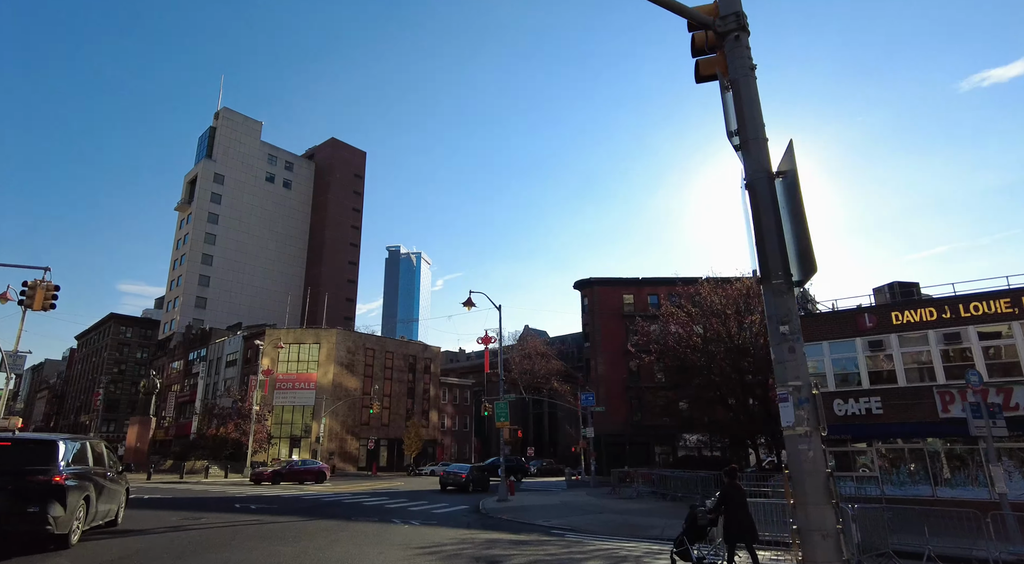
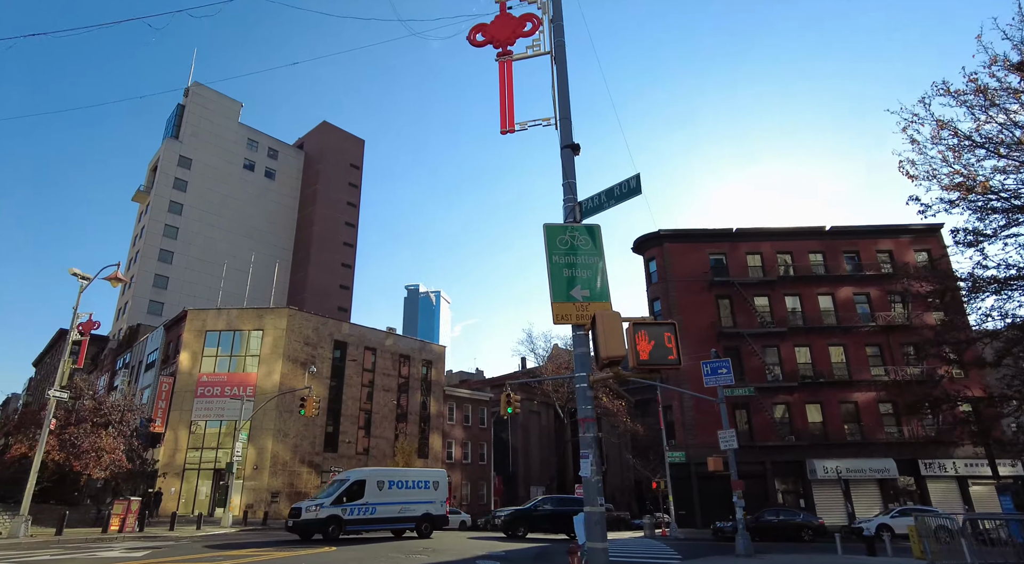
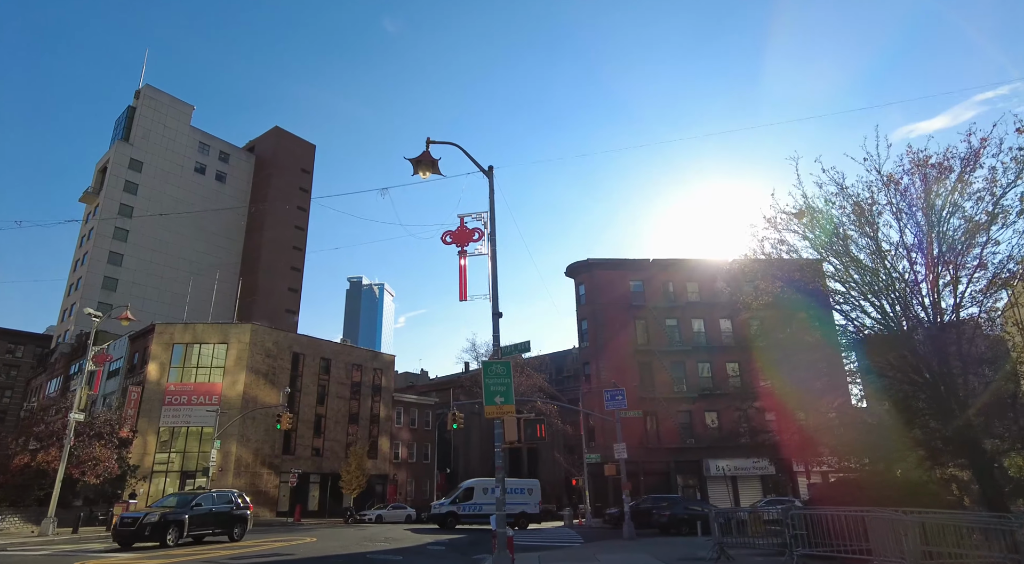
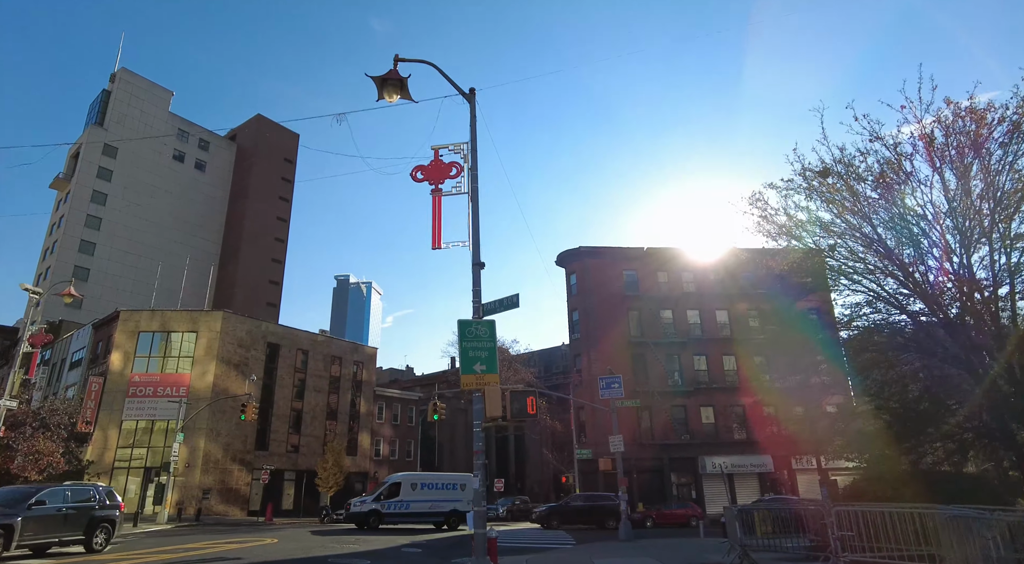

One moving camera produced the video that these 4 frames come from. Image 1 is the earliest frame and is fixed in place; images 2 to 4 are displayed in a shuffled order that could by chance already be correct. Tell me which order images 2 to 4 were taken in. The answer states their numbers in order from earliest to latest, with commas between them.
3, 4, 2
